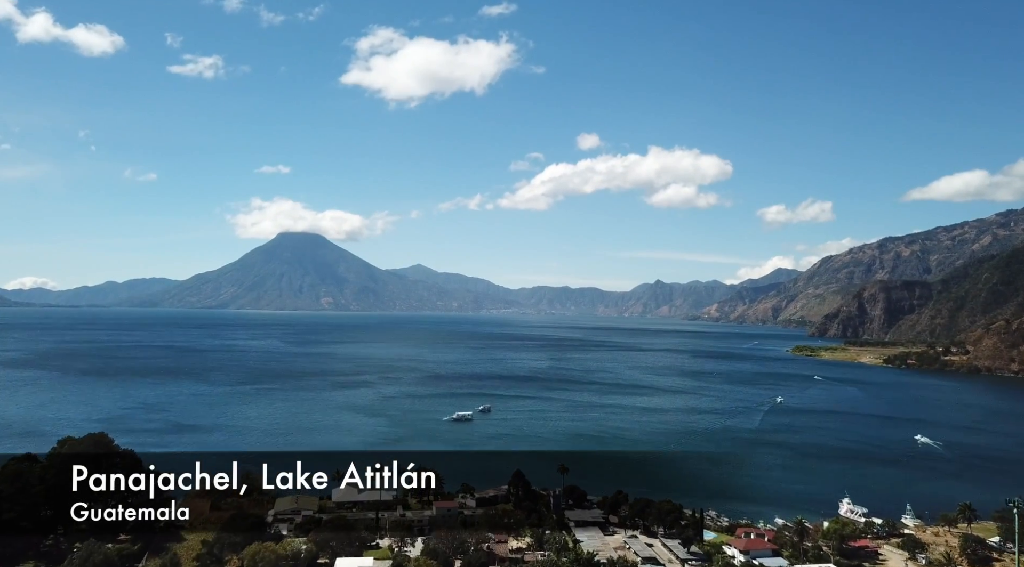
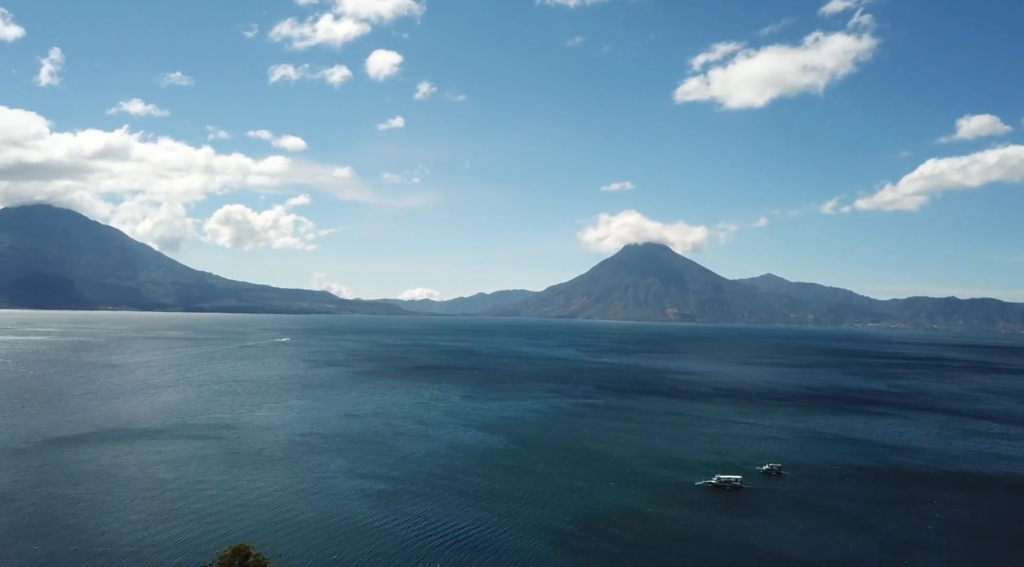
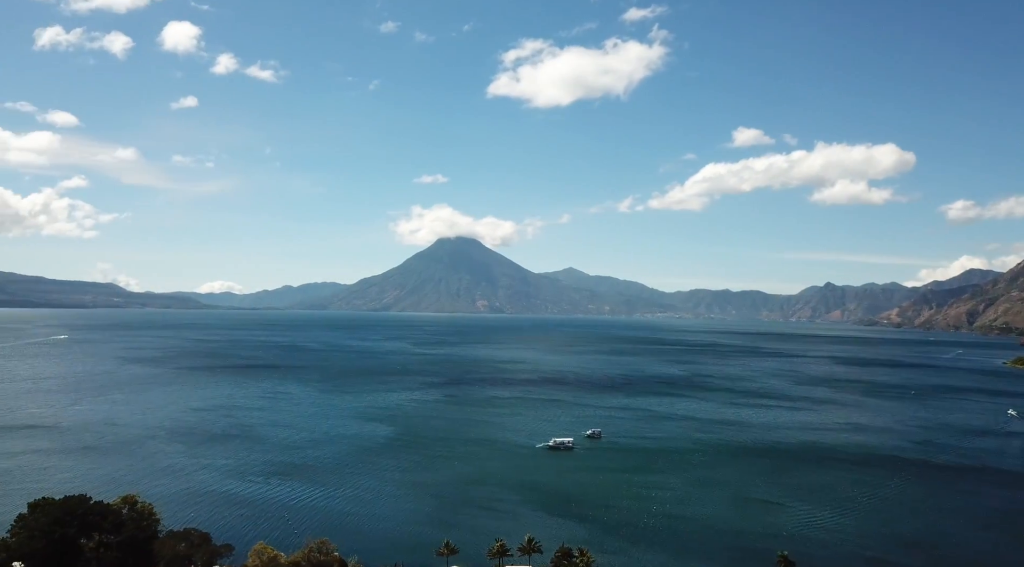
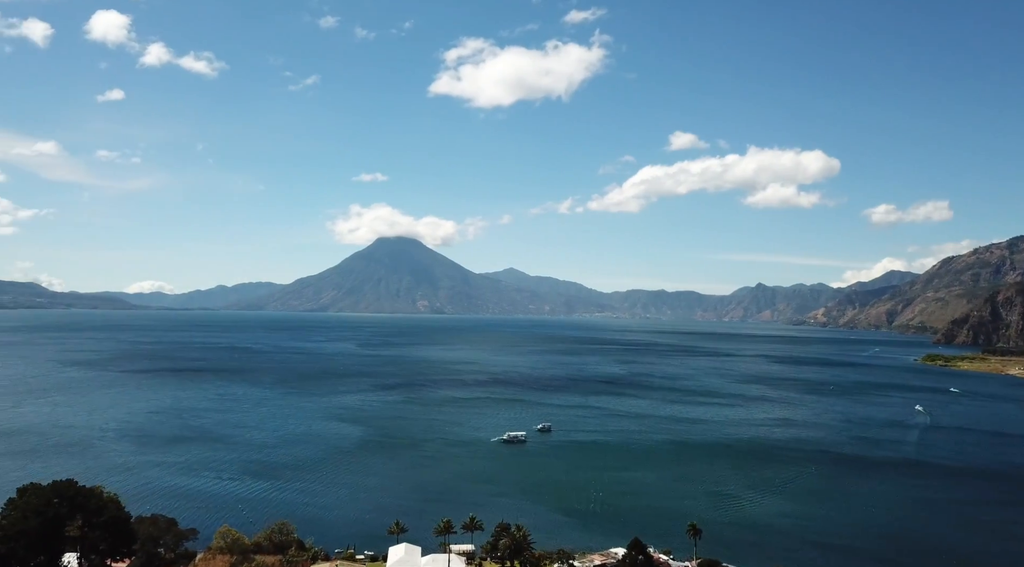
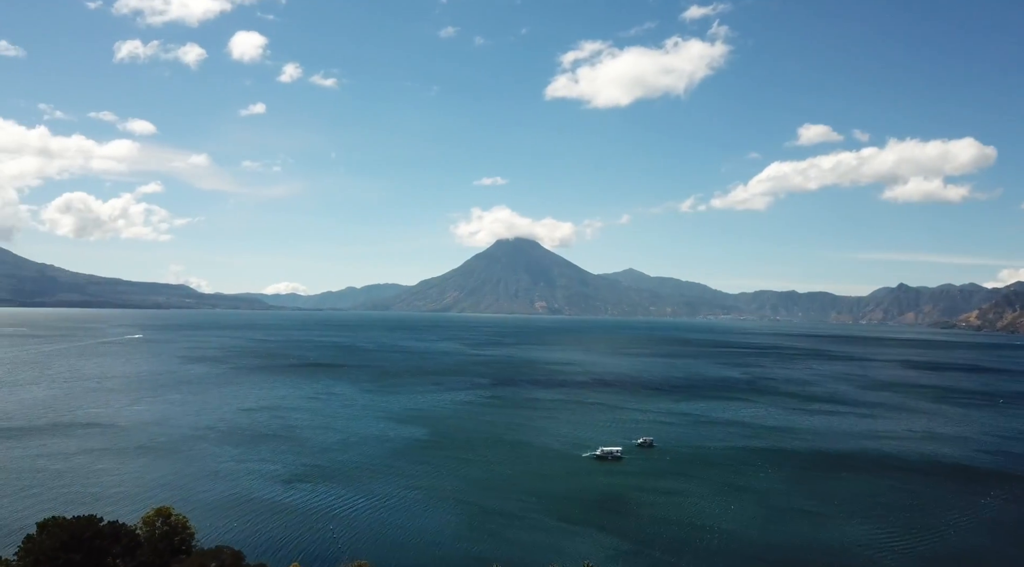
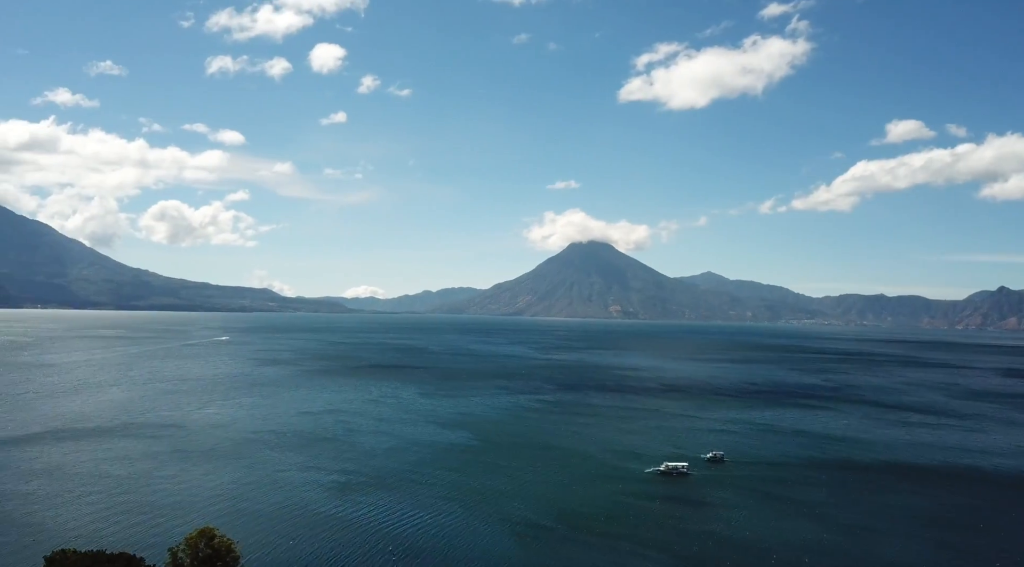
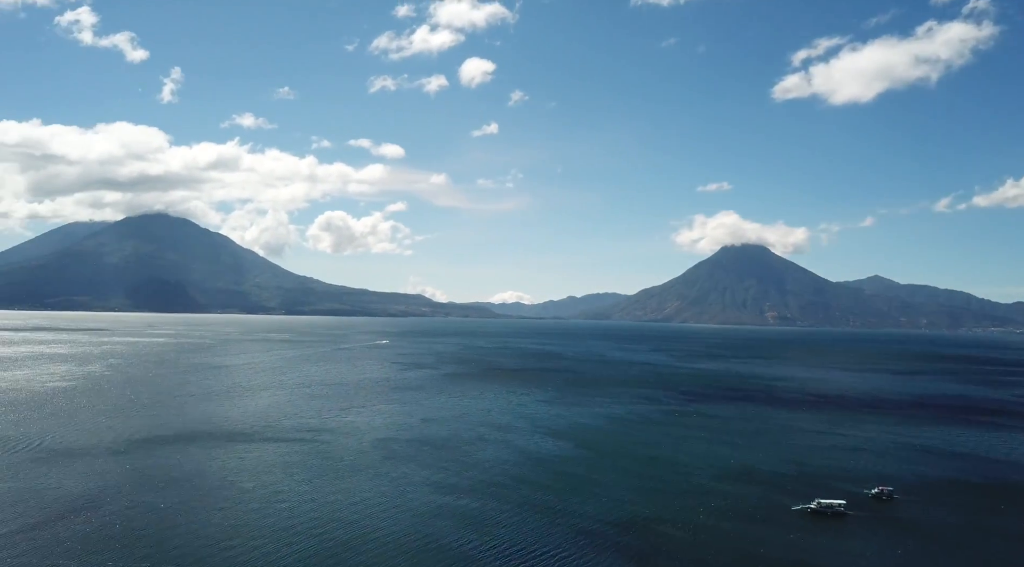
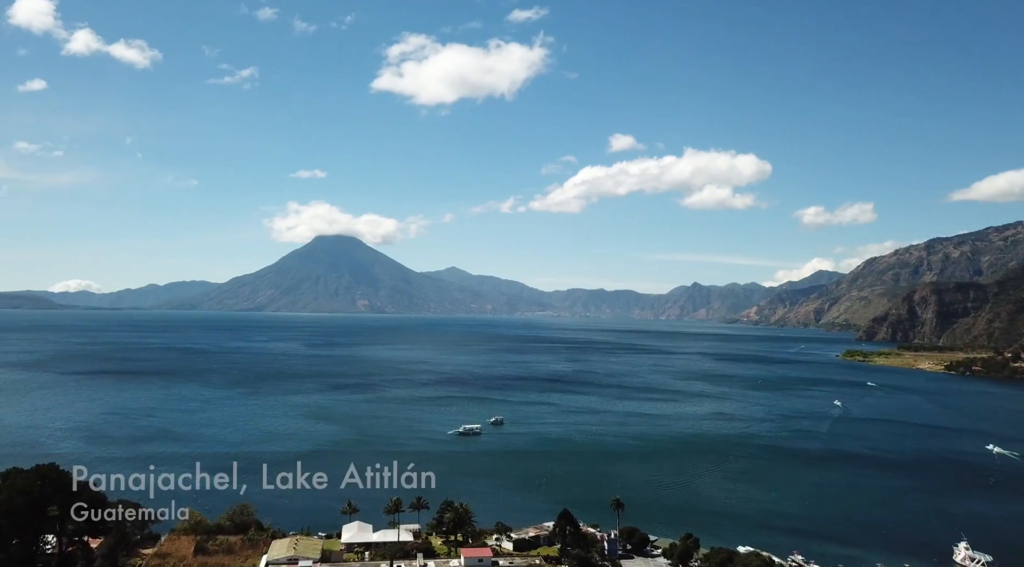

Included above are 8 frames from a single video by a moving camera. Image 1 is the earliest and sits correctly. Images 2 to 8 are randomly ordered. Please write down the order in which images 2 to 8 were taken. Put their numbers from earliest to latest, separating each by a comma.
8, 4, 3, 5, 6, 2, 7
